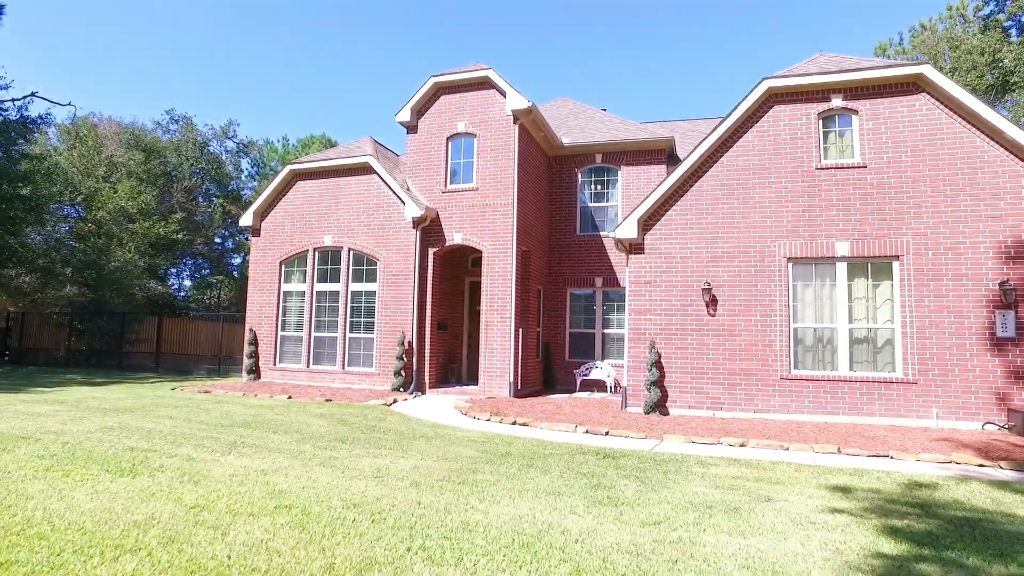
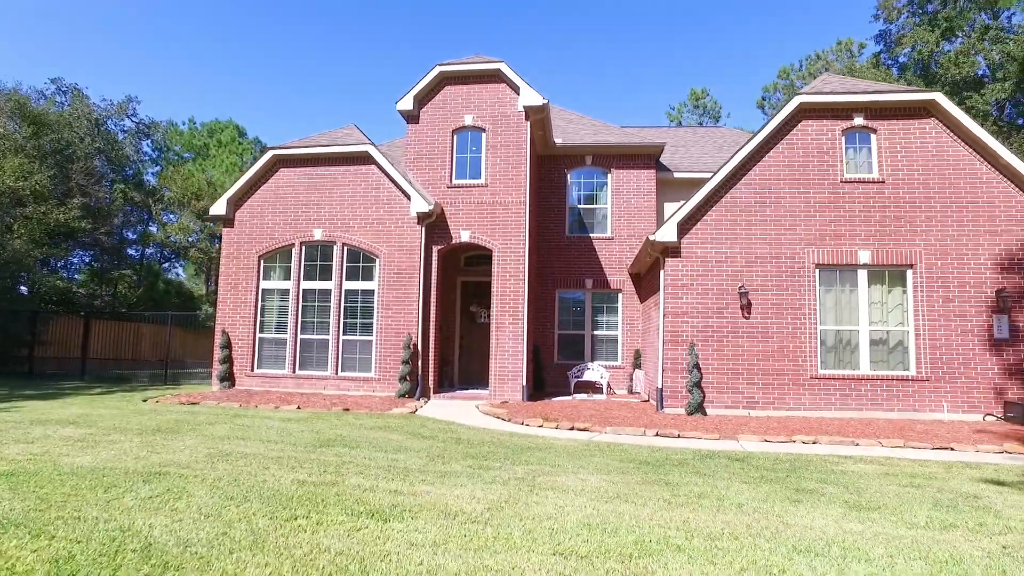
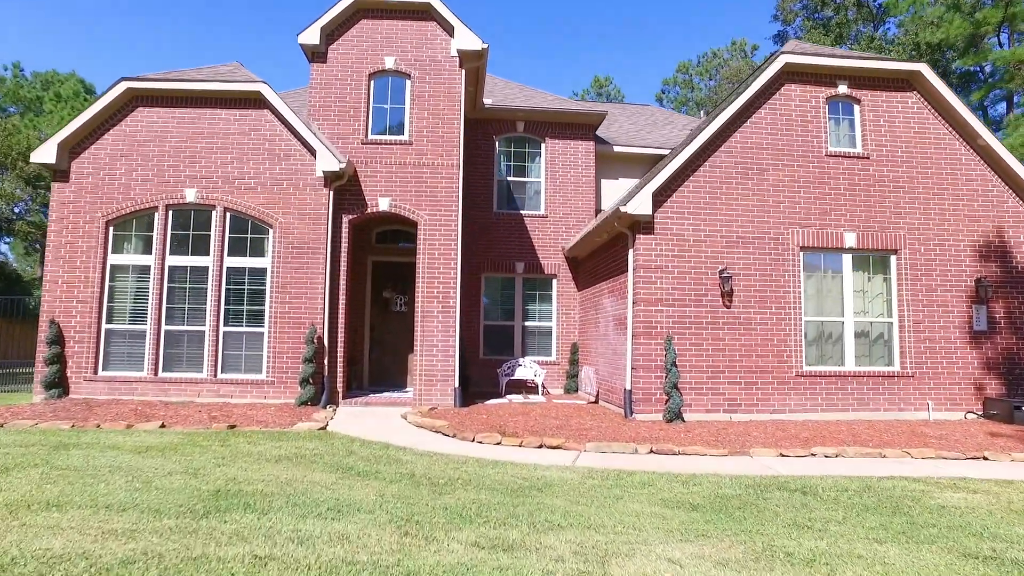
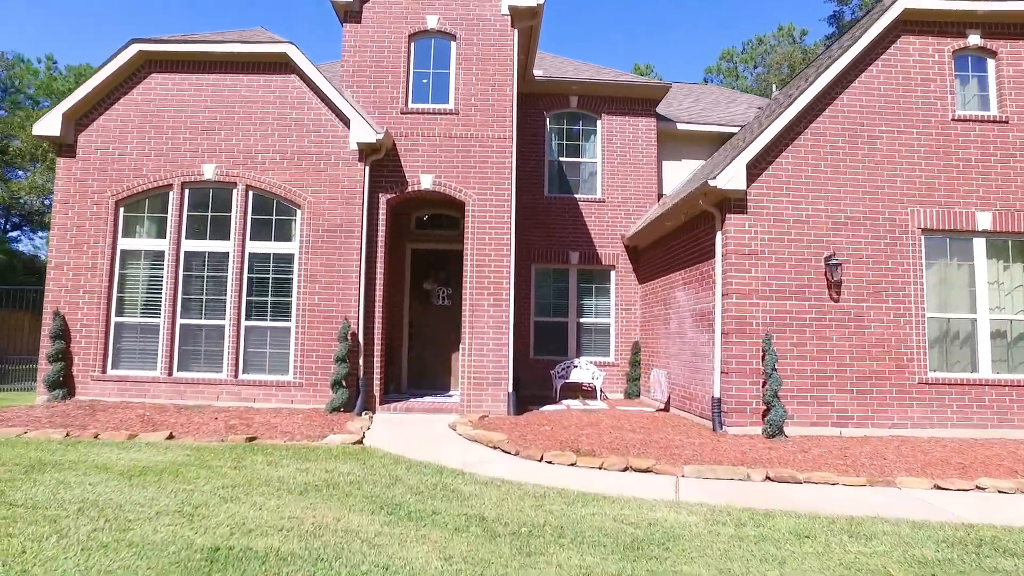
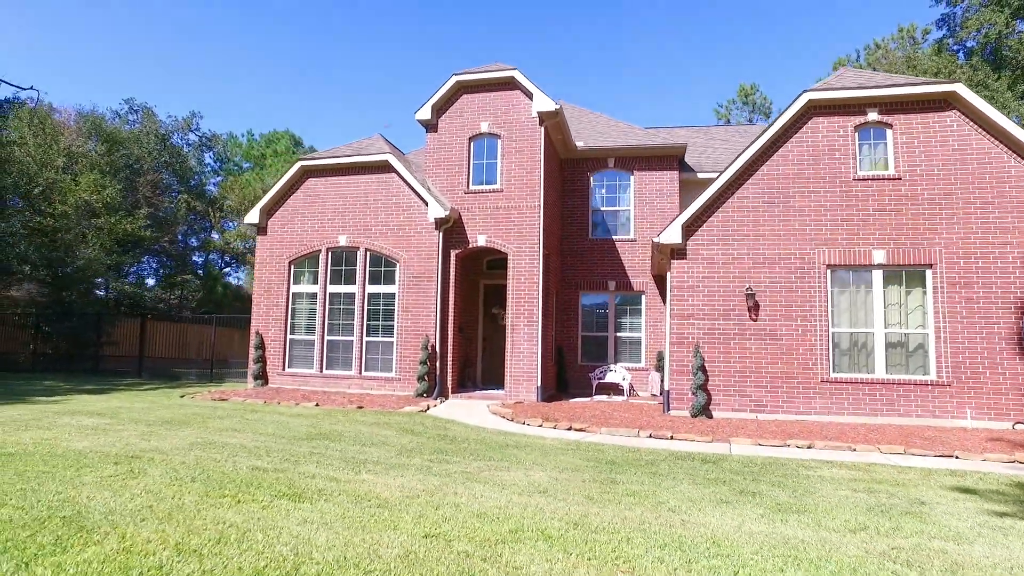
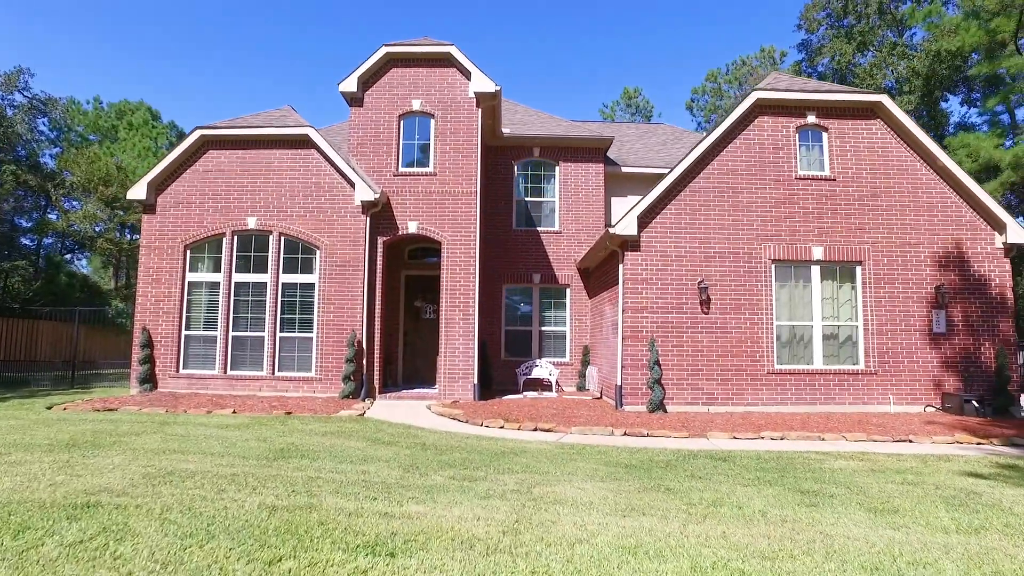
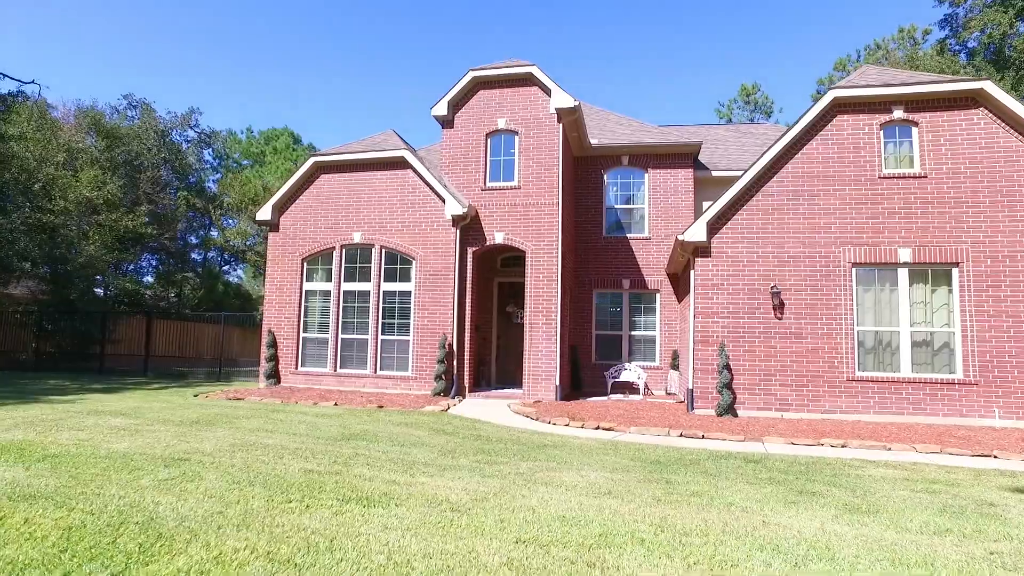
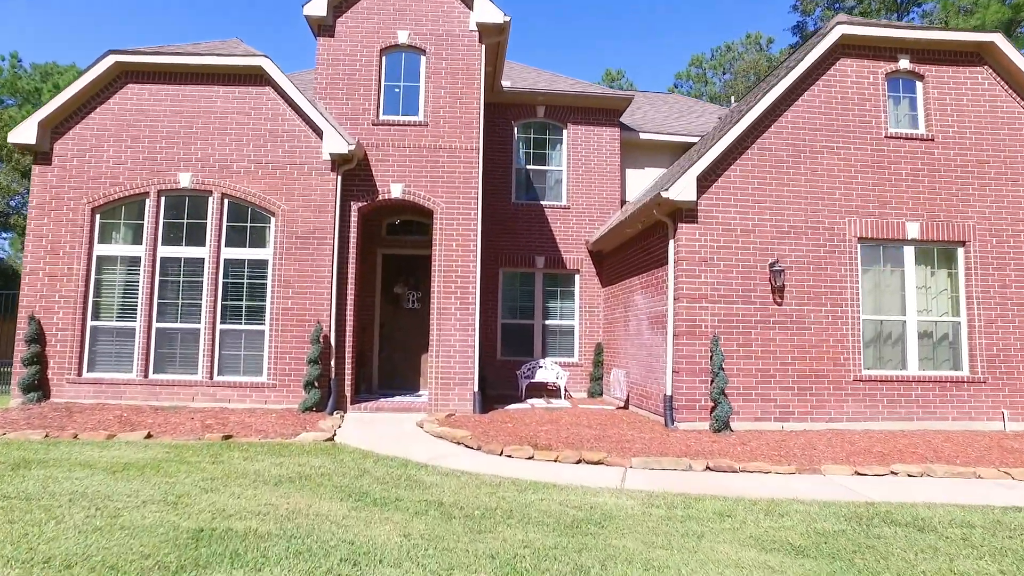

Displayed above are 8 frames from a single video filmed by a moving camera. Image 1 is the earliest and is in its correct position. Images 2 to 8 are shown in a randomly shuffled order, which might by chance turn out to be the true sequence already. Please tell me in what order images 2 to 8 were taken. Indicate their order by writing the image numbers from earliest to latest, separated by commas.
5, 7, 2, 6, 3, 8, 4
